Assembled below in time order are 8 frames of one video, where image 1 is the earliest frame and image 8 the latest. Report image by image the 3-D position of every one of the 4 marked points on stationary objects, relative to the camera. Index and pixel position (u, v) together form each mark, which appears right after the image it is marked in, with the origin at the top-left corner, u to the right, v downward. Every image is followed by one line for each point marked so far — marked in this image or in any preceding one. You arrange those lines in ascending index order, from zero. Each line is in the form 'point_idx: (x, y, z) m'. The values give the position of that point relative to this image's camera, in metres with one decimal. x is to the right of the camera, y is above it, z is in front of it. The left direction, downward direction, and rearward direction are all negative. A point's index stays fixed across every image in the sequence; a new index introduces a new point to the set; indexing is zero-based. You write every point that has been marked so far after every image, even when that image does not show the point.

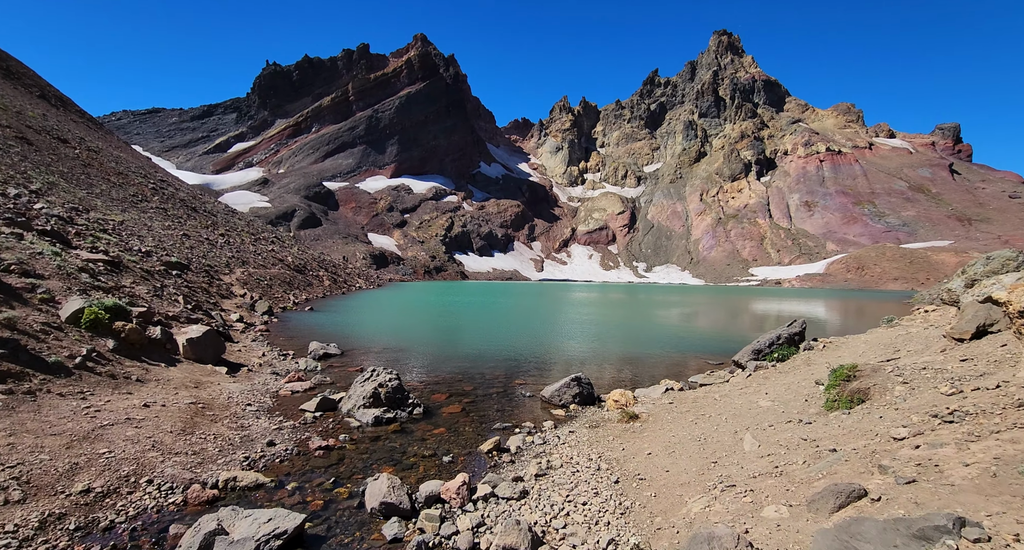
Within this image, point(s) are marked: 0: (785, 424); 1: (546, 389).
0: (+4.5, -2.5, +7.9) m
1: (+0.9, -2.9, +12.3) m
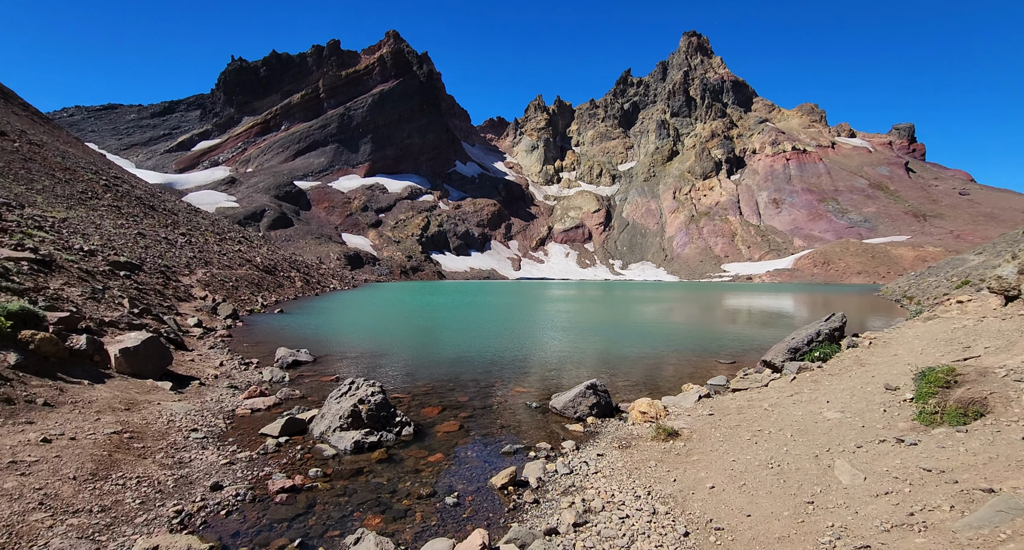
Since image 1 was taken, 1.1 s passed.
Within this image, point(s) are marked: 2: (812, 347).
0: (+4.8, -2.2, +6.3) m
1: (+1.0, -2.7, +10.5) m
2: (+7.2, -1.7, +11.4) m
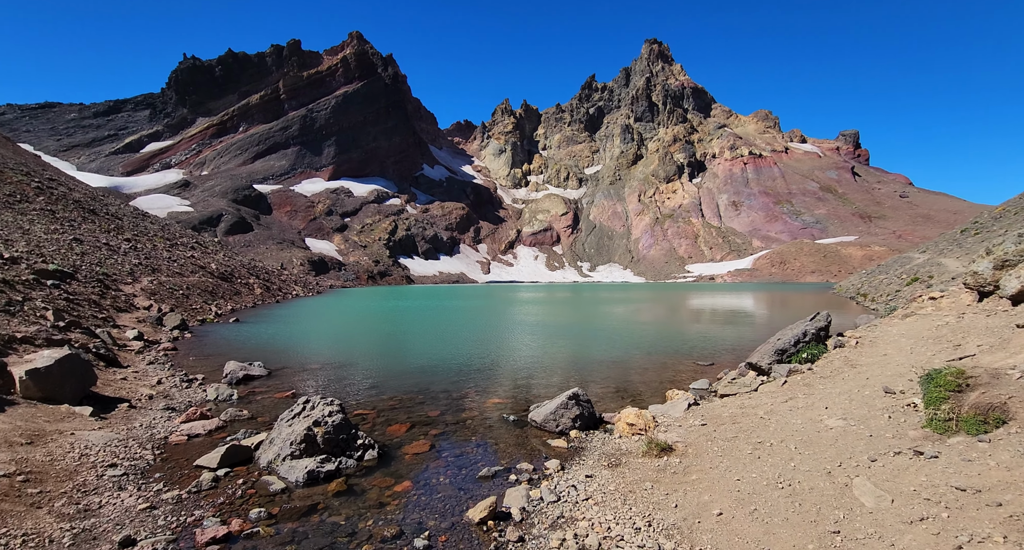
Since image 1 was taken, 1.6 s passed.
0: (+4.6, -2.2, +5.8) m
1: (+0.5, -2.7, +9.7) m
2: (+6.6, -1.7, +11.0) m
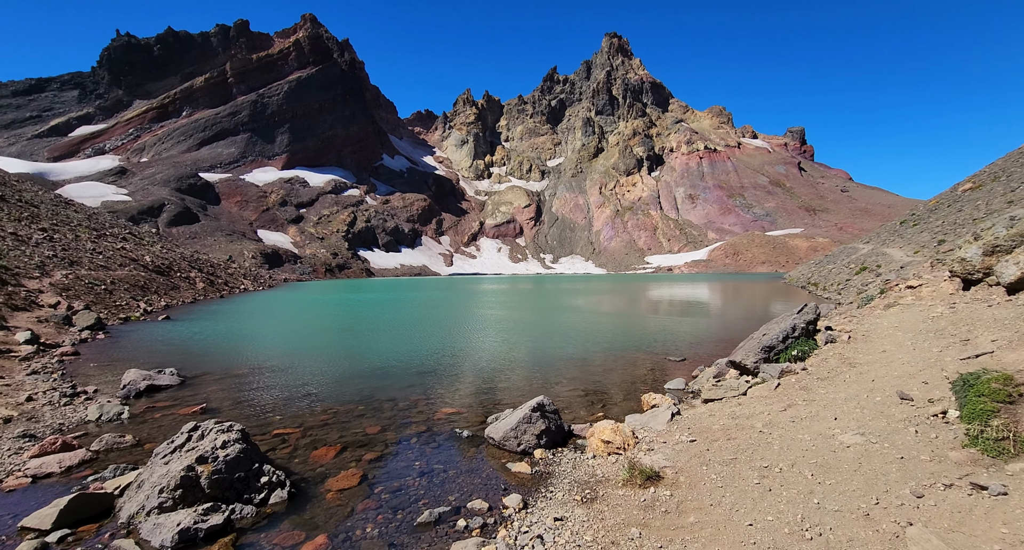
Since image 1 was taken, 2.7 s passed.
0: (+4.1, -2.0, +4.5) m
1: (-0.3, -2.6, +8.1) m
2: (+5.7, -1.4, +9.9) m
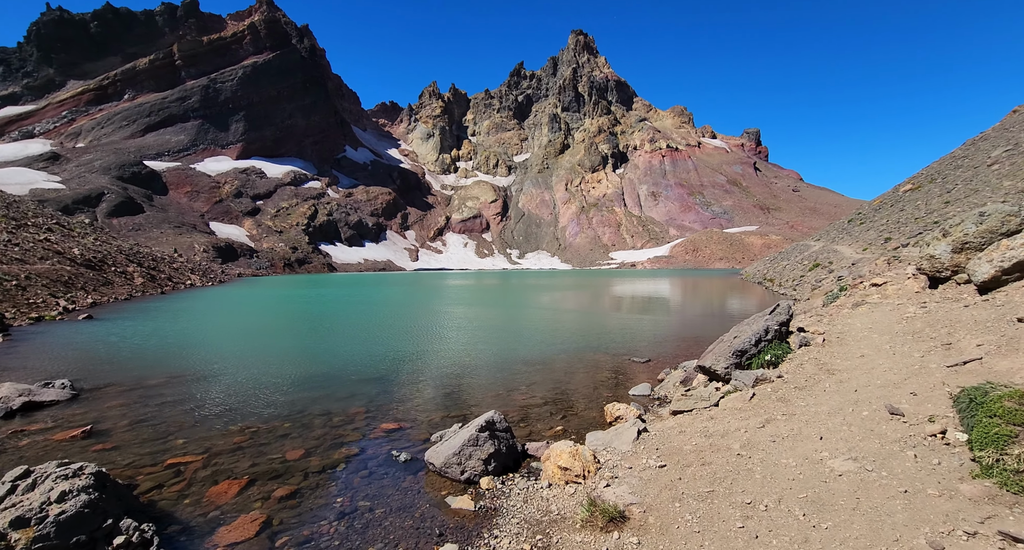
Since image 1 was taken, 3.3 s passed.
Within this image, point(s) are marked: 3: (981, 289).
0: (+3.5, -2.0, +3.7) m
1: (-1.1, -2.5, +7.0) m
2: (+4.7, -1.4, +9.1) m
3: (+9.2, -0.3, +9.4) m
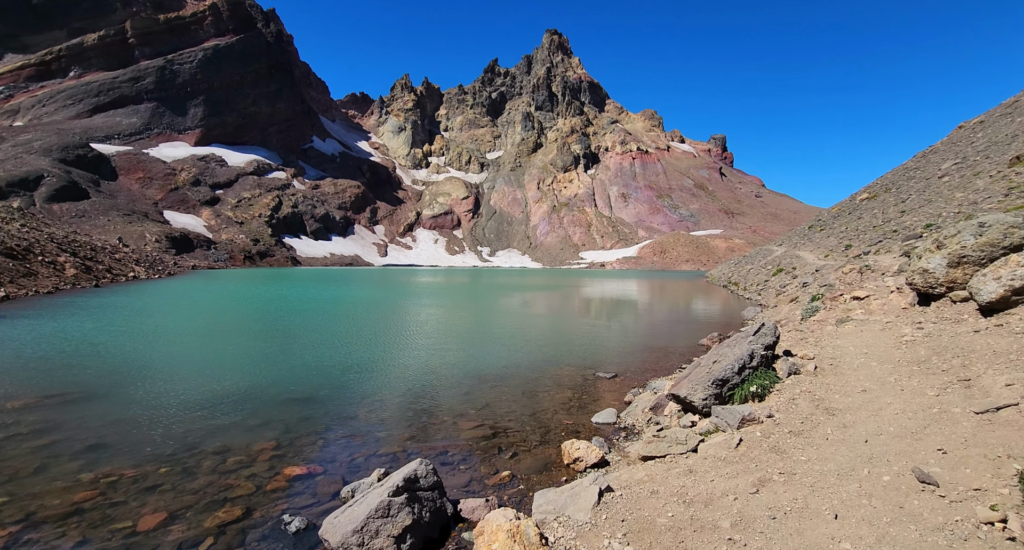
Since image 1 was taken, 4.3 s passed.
0: (+2.9, -2.3, +2.3) m
1: (-1.9, -2.7, +5.3) m
2: (+3.8, -1.6, +7.8) m
3: (+8.2, -0.6, +8.3) m
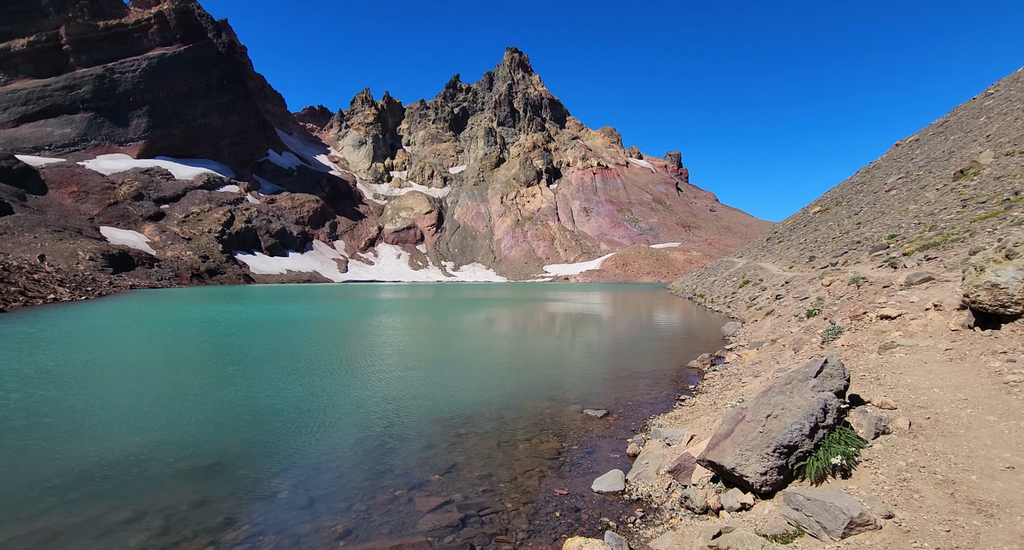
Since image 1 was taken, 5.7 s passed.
0: (+3.1, -2.4, 0.0) m
1: (-2.0, -2.9, +2.6) m
2: (+3.5, -1.9, +5.6) m
3: (+7.9, -0.8, +6.4) m
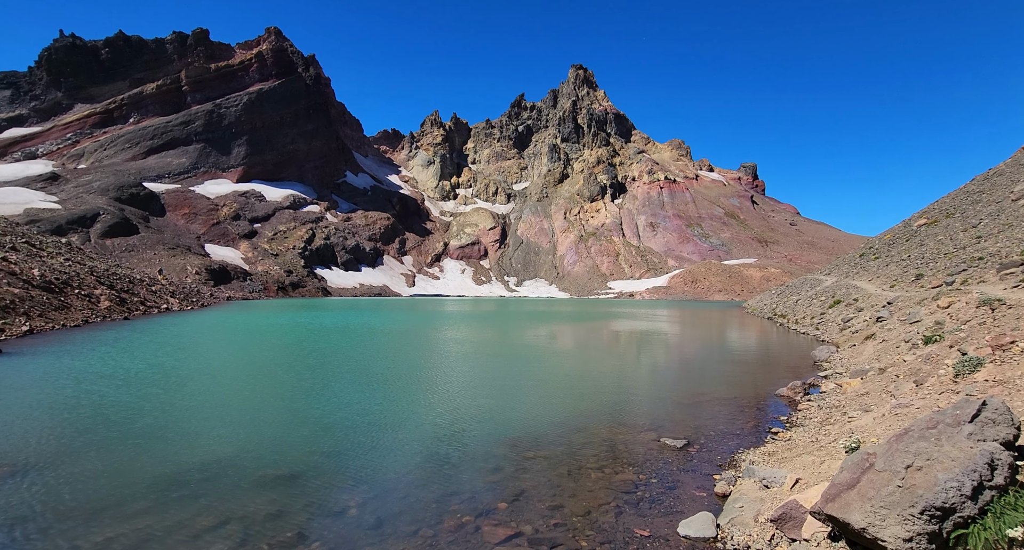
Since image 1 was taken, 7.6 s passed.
0: (+3.2, -2.4, -1.0) m
1: (-1.5, -3.0, +2.2) m
2: (+4.4, -2.1, +4.4) m
3: (+8.8, -1.1, +4.8) m
